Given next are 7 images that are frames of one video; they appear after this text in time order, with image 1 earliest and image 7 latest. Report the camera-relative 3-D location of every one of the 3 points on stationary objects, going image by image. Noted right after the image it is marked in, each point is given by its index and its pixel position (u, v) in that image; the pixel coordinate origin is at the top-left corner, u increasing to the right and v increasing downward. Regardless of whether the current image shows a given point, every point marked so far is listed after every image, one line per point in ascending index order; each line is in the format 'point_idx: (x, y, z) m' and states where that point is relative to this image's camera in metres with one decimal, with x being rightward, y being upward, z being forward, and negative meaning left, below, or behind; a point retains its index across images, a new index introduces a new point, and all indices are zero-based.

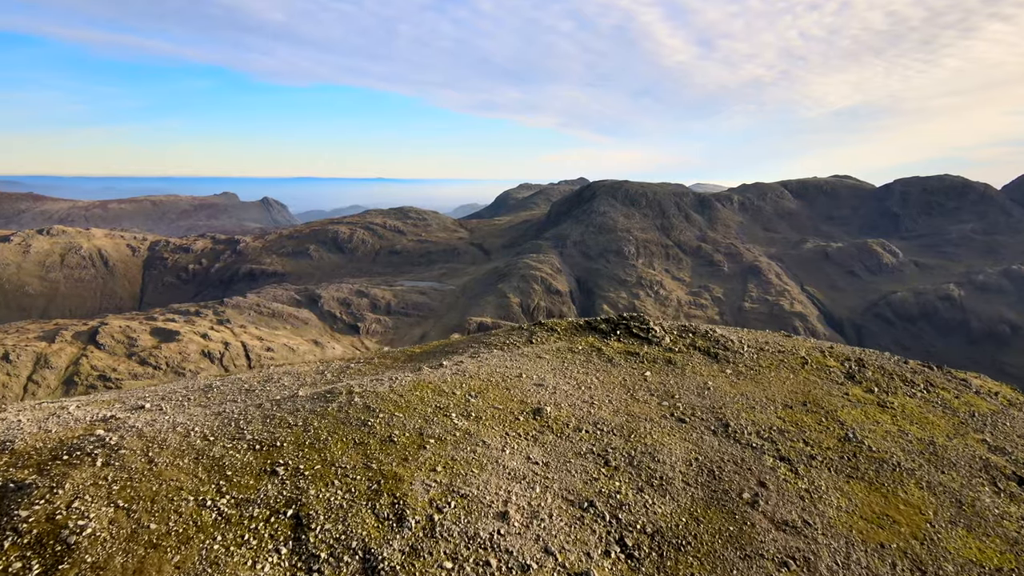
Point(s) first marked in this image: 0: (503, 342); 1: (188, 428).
0: (-0.4, -2.5, +20.4) m
1: (-9.6, -4.2, +14.8) m
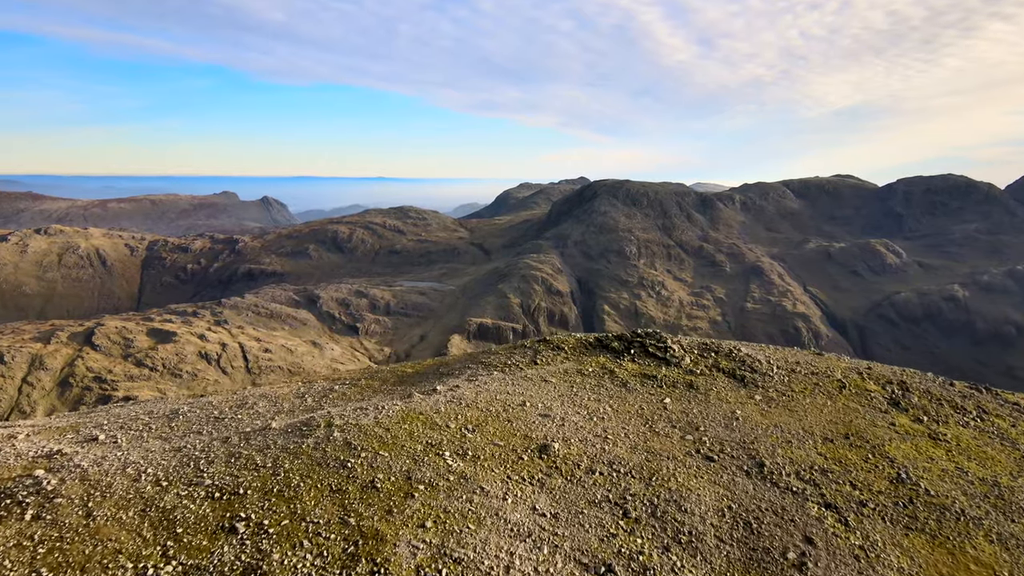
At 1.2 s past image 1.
0: (-0.3, -3.0, +18.4) m
1: (-9.6, -4.7, +12.8) m
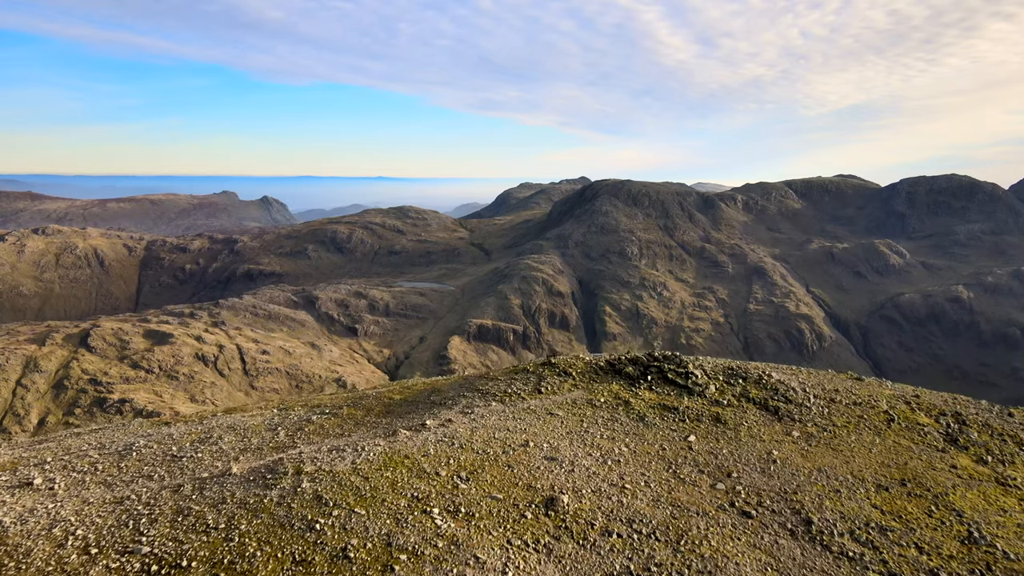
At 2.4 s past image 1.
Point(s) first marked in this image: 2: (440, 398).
0: (-0.3, -3.5, +16.3) m
1: (-9.5, -5.2, +10.7) m
2: (-2.4, -3.7, +16.3) m
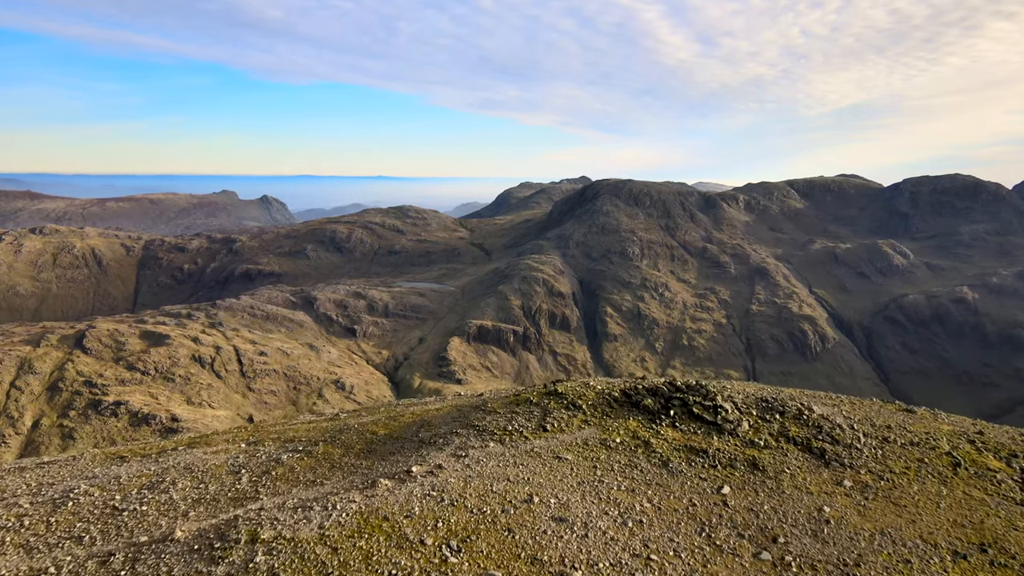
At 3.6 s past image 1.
0: (-0.3, -4.0, +14.2) m
1: (-9.5, -5.7, +8.6) m
2: (-2.3, -4.2, +14.2) m
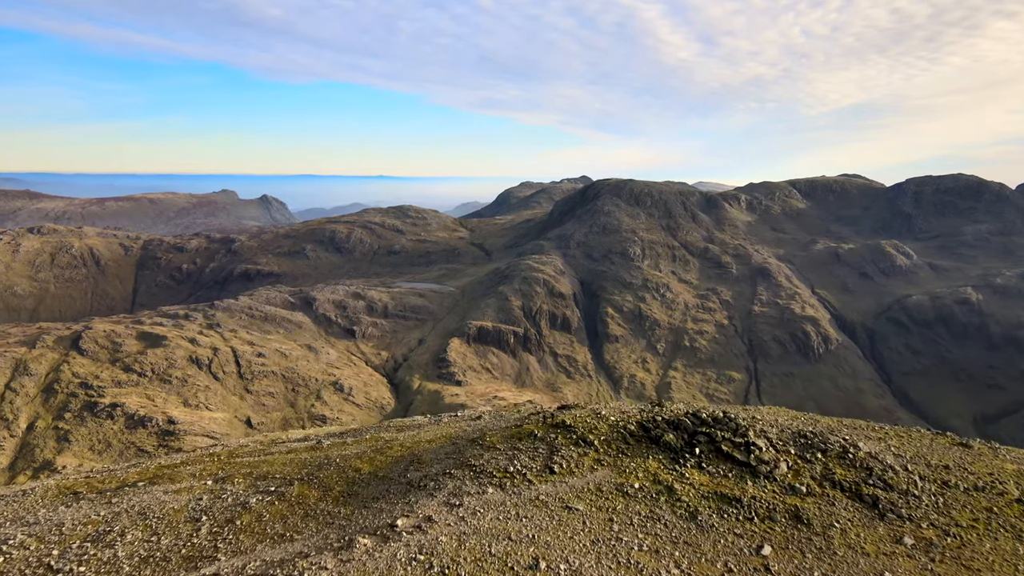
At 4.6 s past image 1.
0: (-0.2, -4.5, +12.5) m
1: (-9.5, -6.2, +6.9) m
2: (-2.3, -4.7, +12.5) m
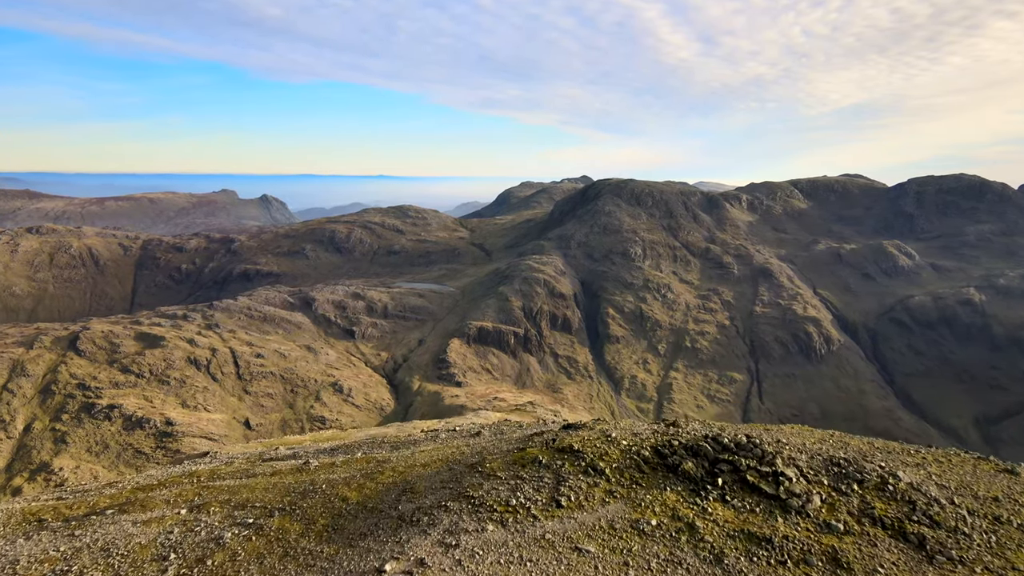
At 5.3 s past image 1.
0: (-0.2, -4.8, +11.4) m
1: (-9.4, -6.5, +5.8) m
2: (-2.2, -4.9, +11.3) m
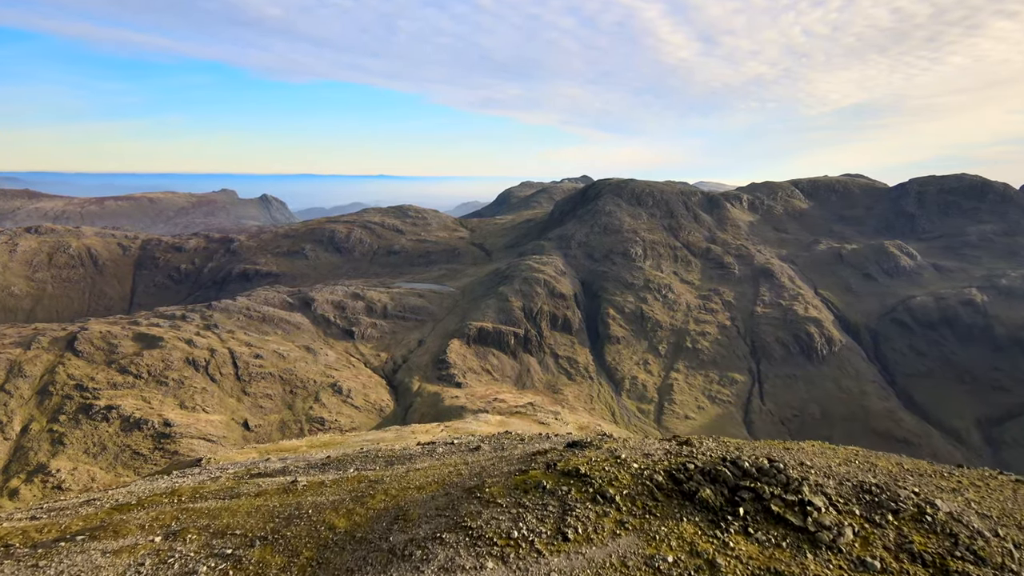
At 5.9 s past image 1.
0: (-0.2, -5.0, +10.5) m
1: (-9.4, -6.7, +4.8) m
2: (-2.2, -5.1, +10.4) m
